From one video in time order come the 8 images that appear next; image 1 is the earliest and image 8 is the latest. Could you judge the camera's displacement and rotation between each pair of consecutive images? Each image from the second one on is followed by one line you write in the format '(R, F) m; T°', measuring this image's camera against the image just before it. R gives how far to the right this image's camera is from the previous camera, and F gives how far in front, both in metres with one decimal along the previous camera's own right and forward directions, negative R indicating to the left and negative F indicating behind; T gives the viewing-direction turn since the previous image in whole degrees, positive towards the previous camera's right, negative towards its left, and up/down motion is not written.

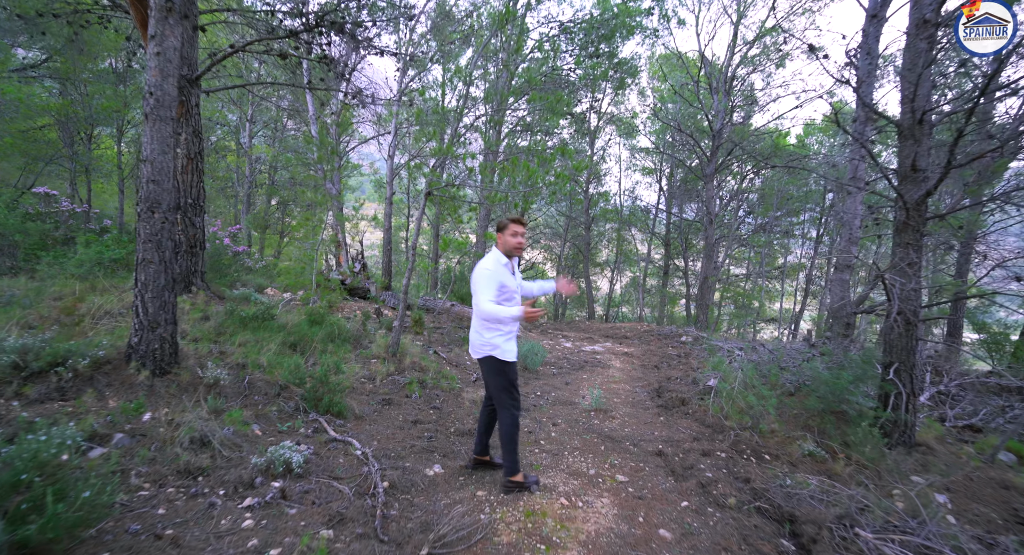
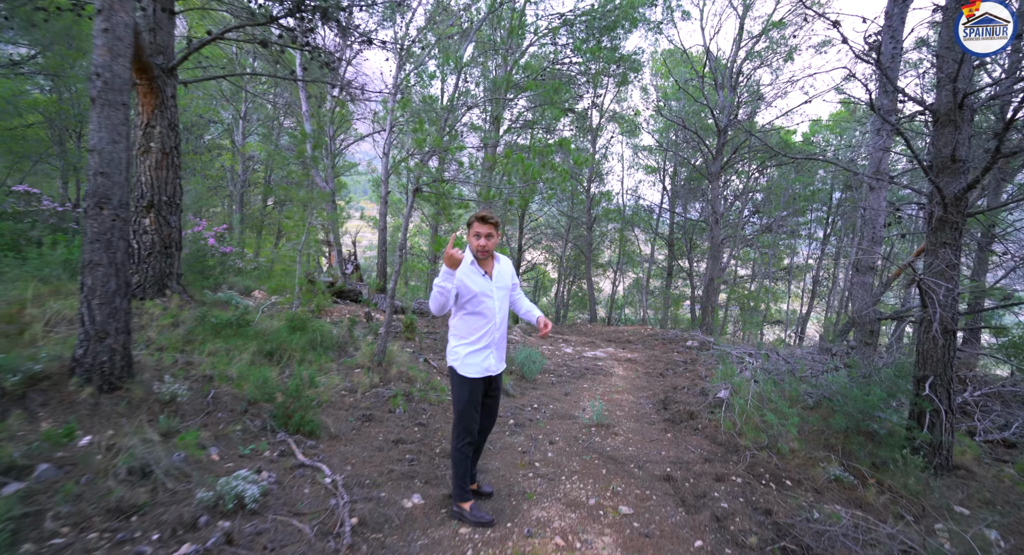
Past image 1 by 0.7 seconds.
(+0.1, +0.4) m; 0°
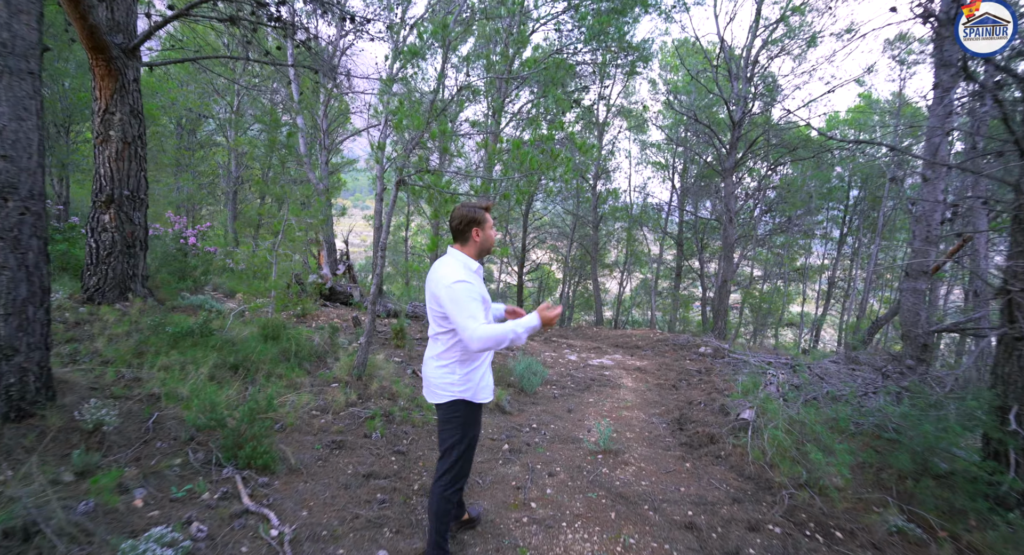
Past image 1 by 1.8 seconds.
(+0.1, +0.5) m; -1°
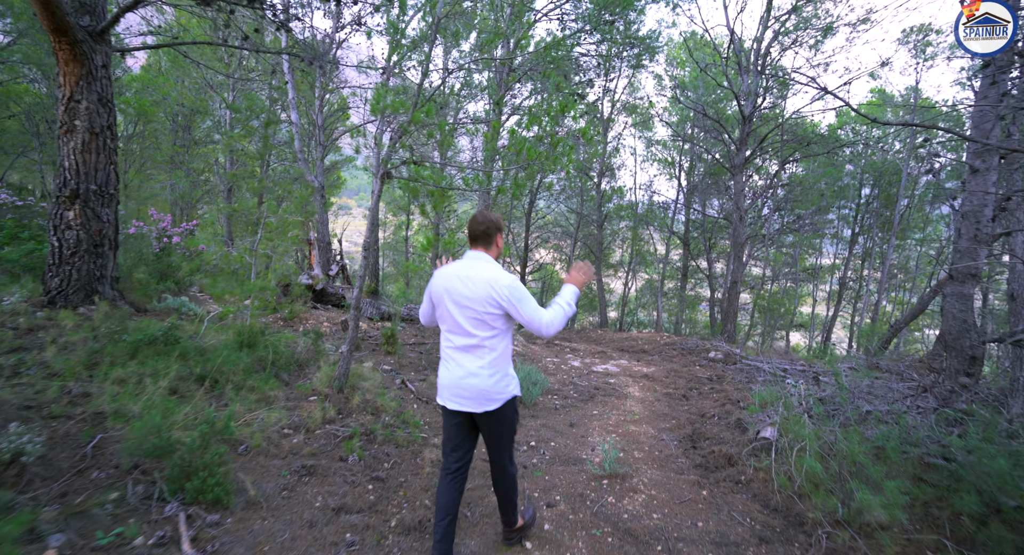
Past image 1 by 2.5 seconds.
(+0.1, +0.4) m; 0°
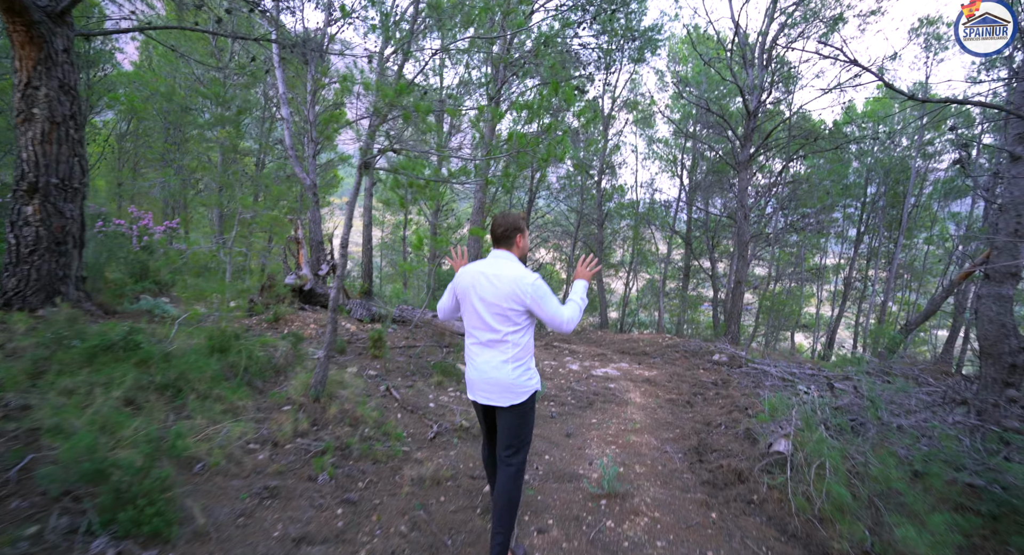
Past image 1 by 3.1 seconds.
(+0.1, +0.3) m; 0°
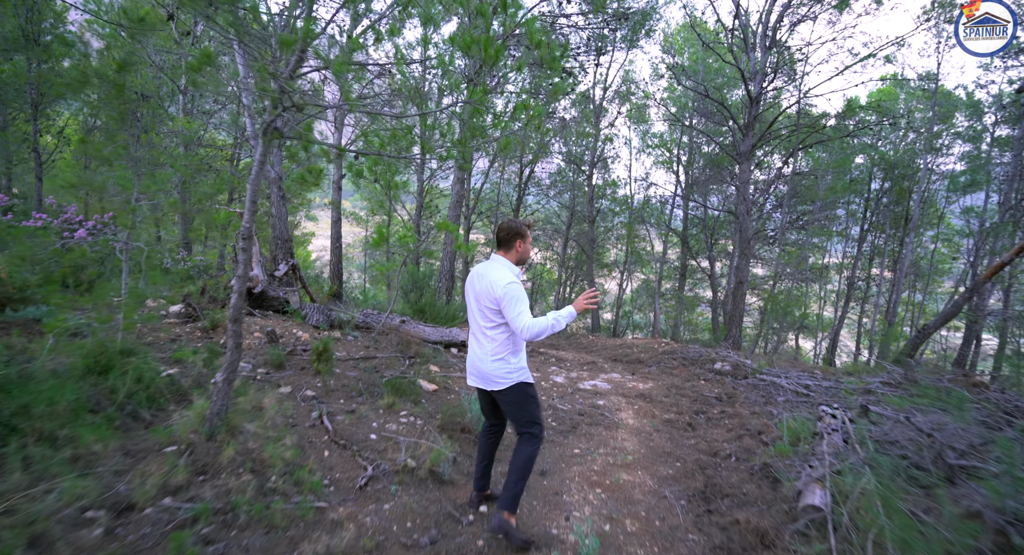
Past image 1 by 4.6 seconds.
(+0.2, +0.8) m; +1°
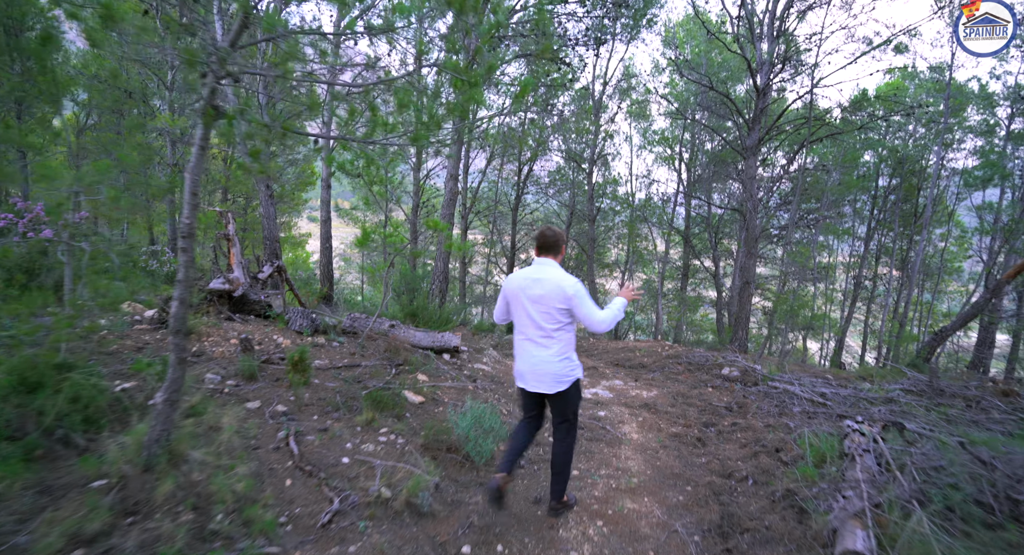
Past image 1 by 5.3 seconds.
(+0.1, +0.4) m; 0°
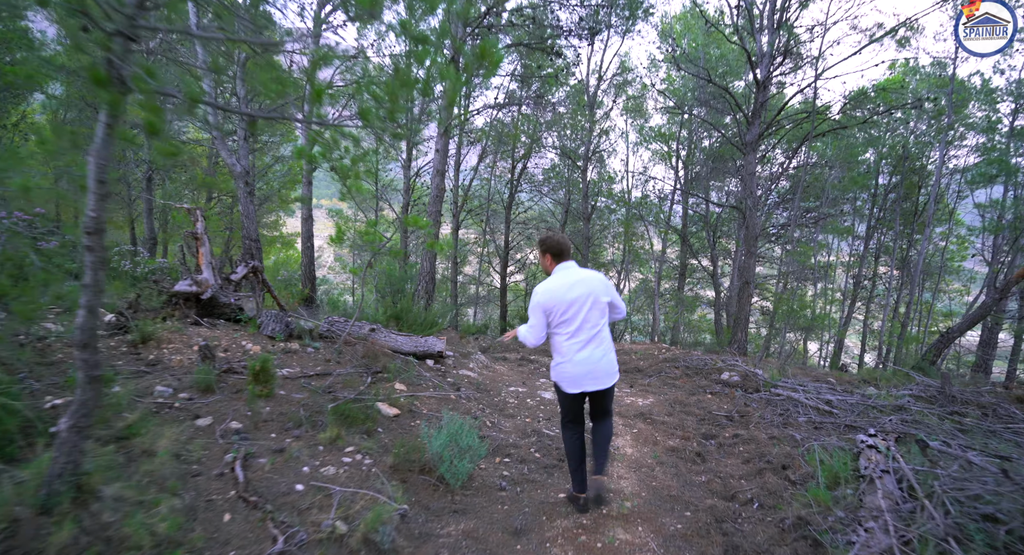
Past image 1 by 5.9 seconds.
(+0.1, +0.3) m; 0°
